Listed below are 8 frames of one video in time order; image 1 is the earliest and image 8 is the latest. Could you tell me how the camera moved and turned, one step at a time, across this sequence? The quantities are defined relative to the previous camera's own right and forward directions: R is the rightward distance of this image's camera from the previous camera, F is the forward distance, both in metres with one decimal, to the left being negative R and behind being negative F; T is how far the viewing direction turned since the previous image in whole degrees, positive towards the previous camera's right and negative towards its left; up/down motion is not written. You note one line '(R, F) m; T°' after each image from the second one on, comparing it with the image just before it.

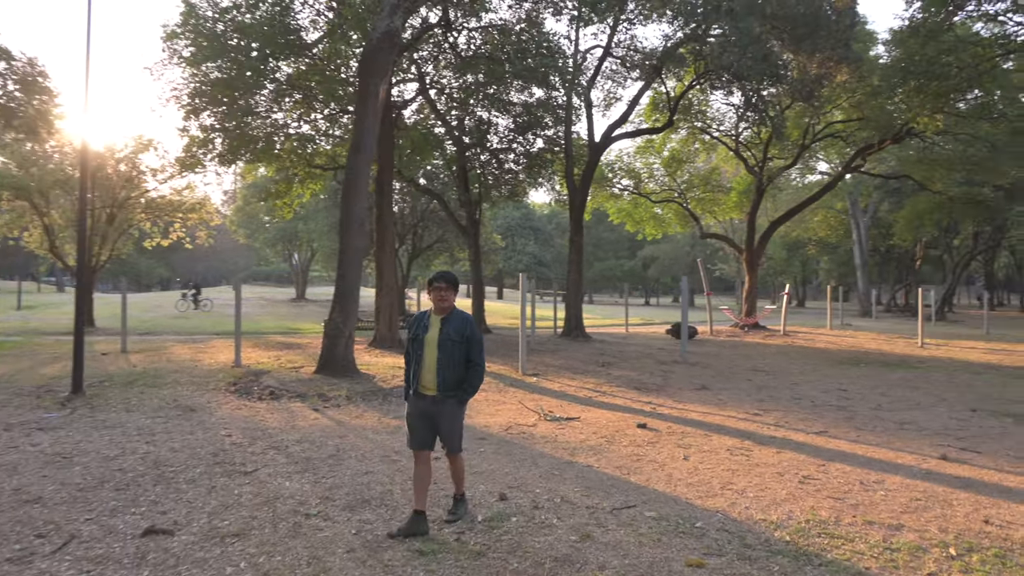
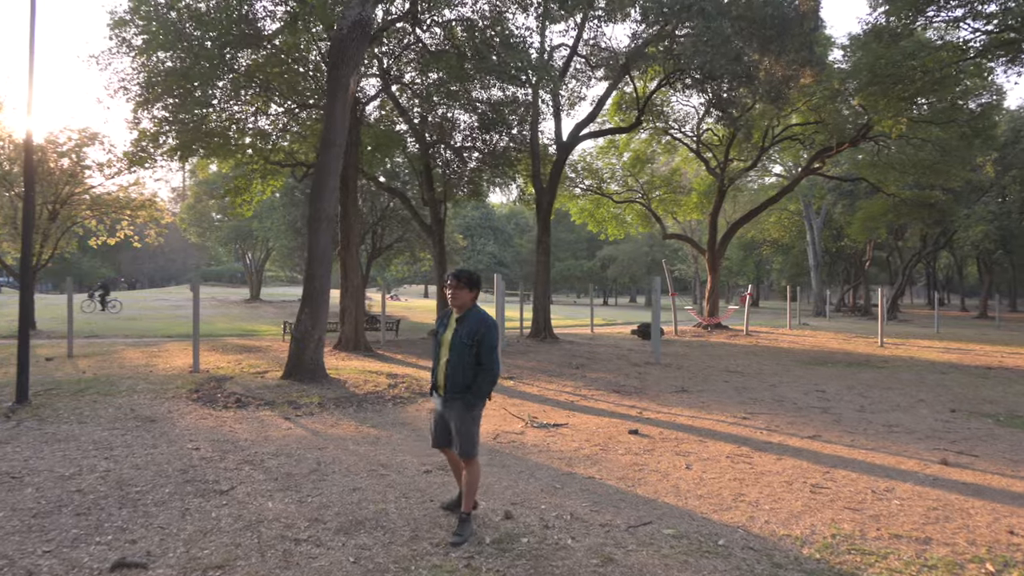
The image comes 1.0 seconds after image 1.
(-0.3, +0.3) m; +4°
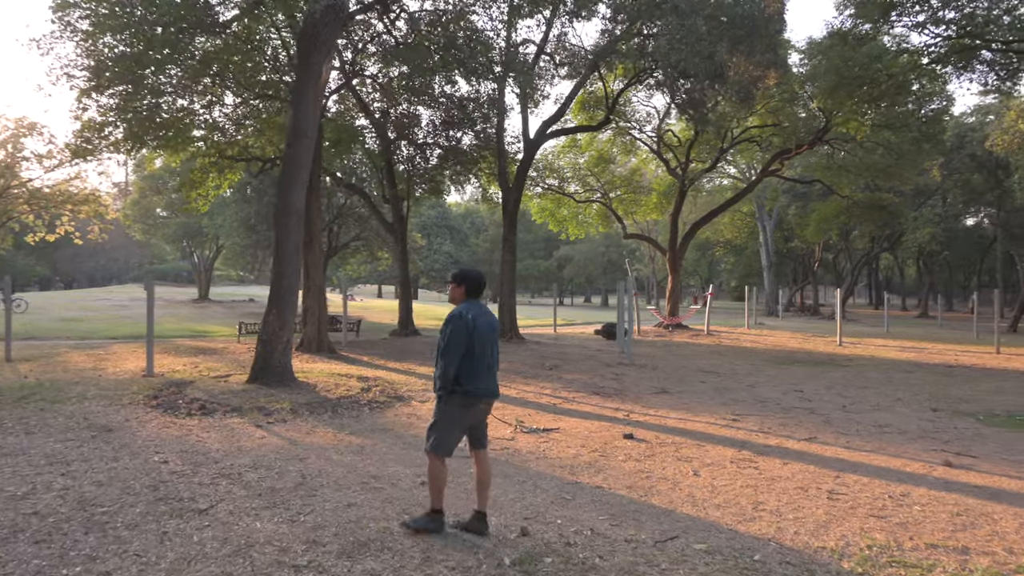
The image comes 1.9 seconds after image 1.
(-0.3, +0.3) m; +4°
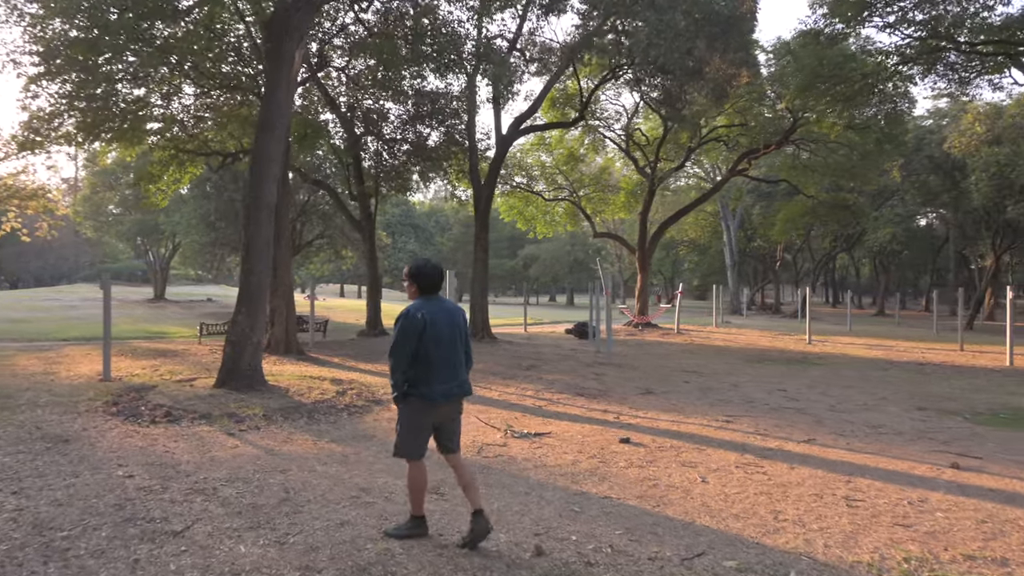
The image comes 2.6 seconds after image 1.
(-0.3, +0.3) m; +3°
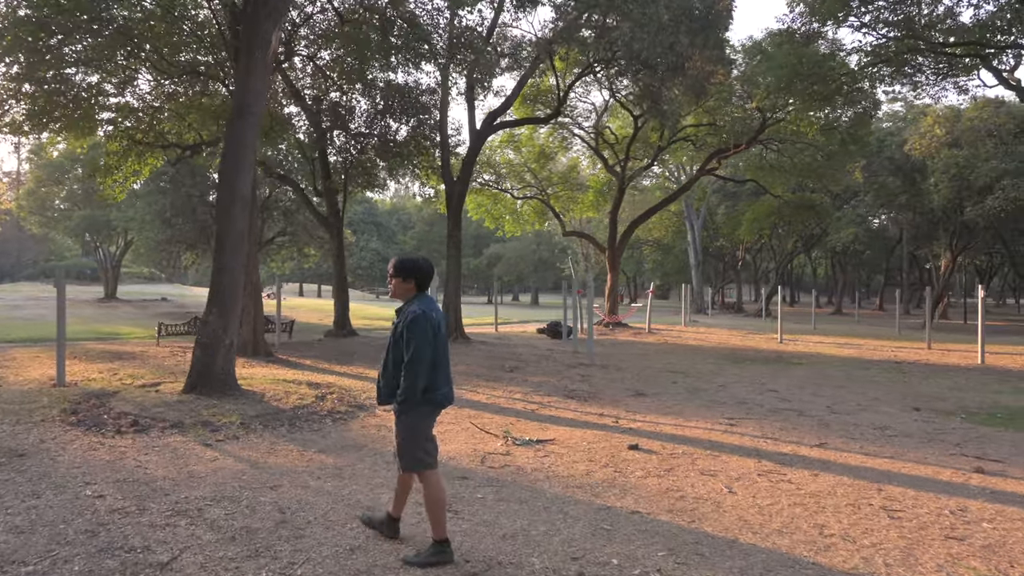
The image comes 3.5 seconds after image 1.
(-0.4, +0.4) m; +3°
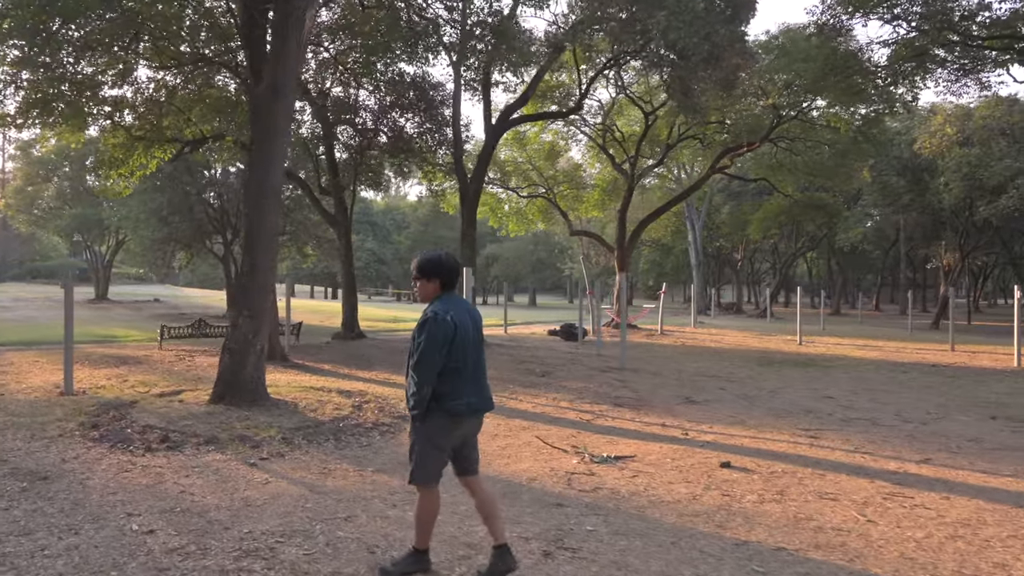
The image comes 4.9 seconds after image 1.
(-0.7, +0.6) m; +1°
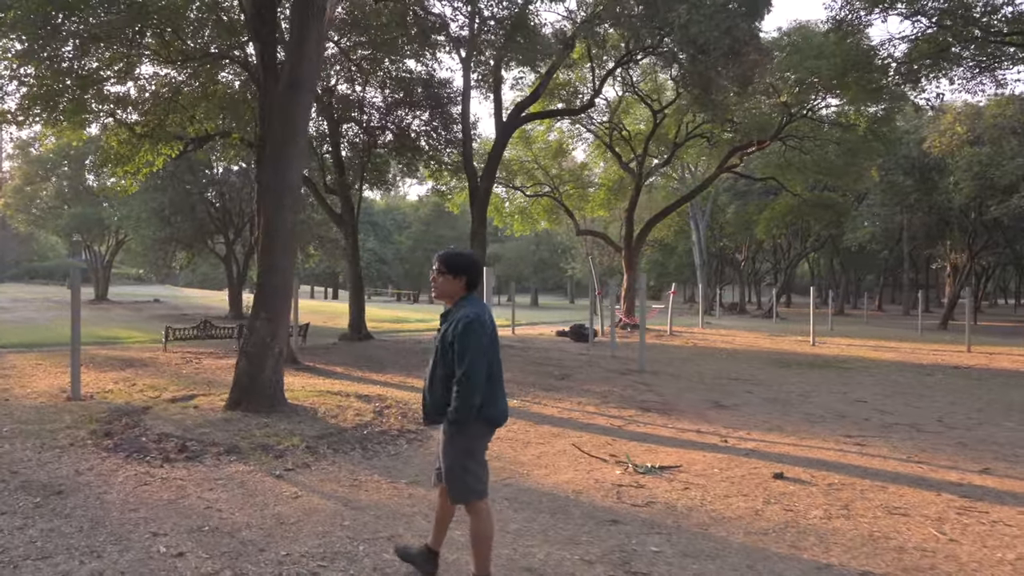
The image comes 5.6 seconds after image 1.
(-0.3, +0.3) m; 0°
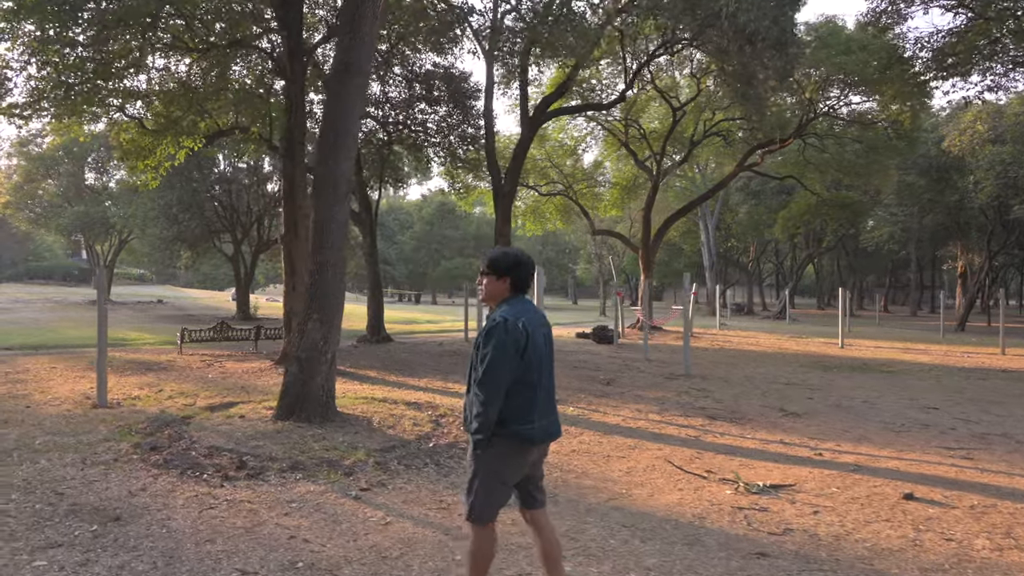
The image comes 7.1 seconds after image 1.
(-0.7, +0.5) m; 0°
